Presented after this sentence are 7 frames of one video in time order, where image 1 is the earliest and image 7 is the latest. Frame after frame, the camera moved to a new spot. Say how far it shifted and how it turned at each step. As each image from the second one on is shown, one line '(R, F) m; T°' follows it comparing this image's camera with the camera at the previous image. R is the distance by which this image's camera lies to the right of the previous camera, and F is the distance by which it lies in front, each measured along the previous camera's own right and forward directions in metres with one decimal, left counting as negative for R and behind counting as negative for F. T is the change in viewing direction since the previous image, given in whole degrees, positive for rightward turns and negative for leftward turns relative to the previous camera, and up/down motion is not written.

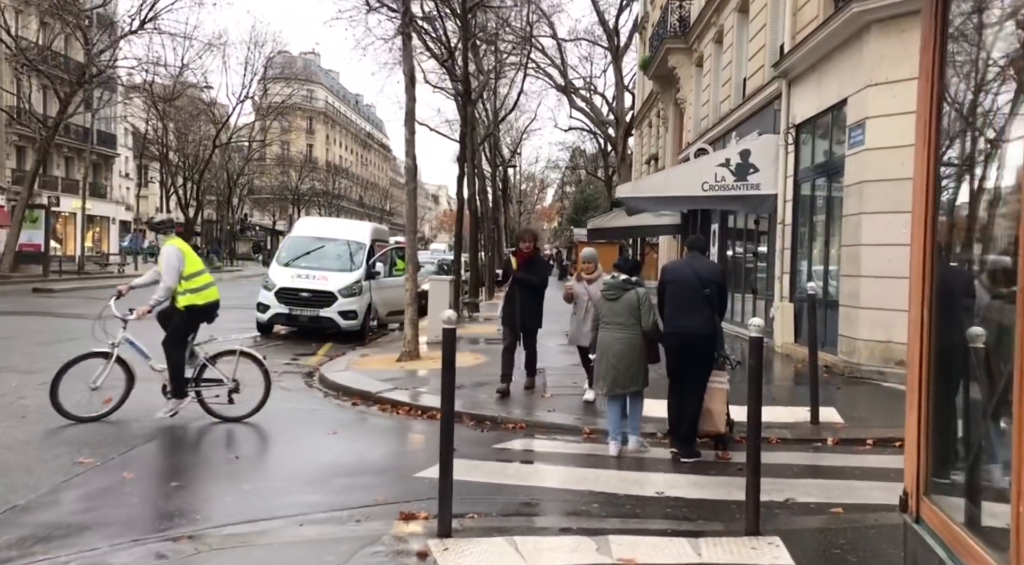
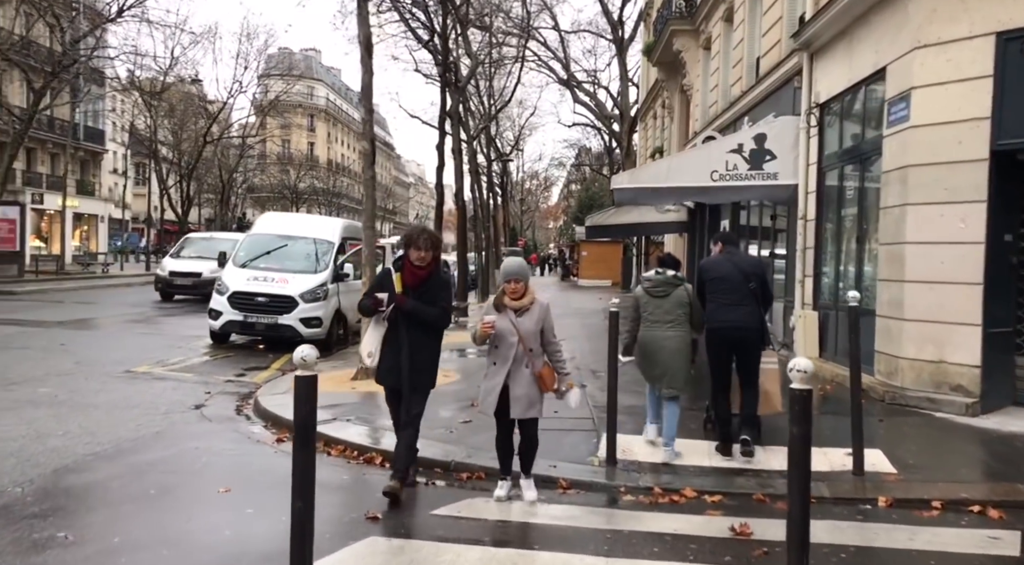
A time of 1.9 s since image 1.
(+0.4, +1.7) m; 0°
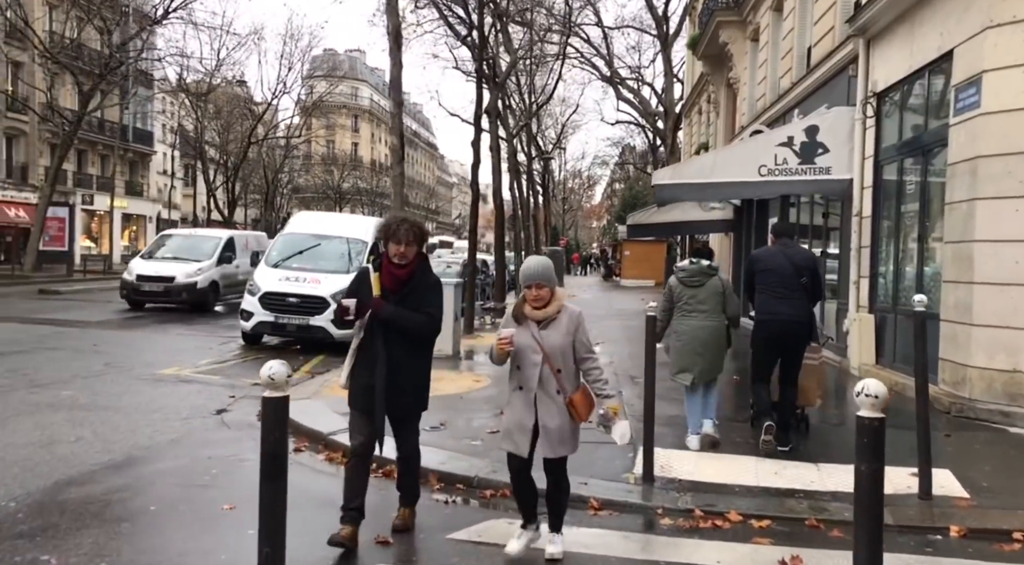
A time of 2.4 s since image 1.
(+0.1, +0.5) m; -3°
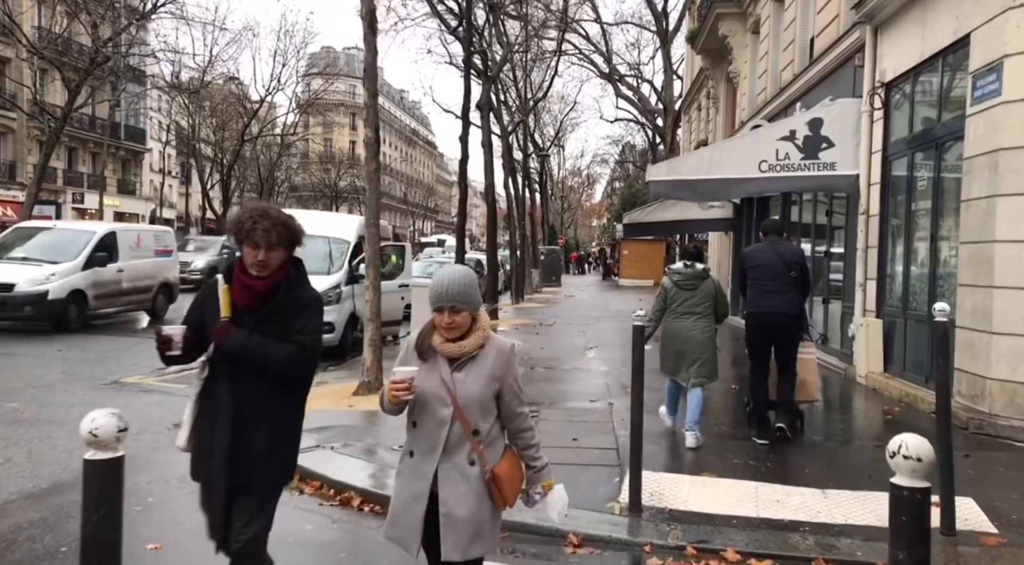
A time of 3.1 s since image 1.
(+0.2, +0.6) m; 0°
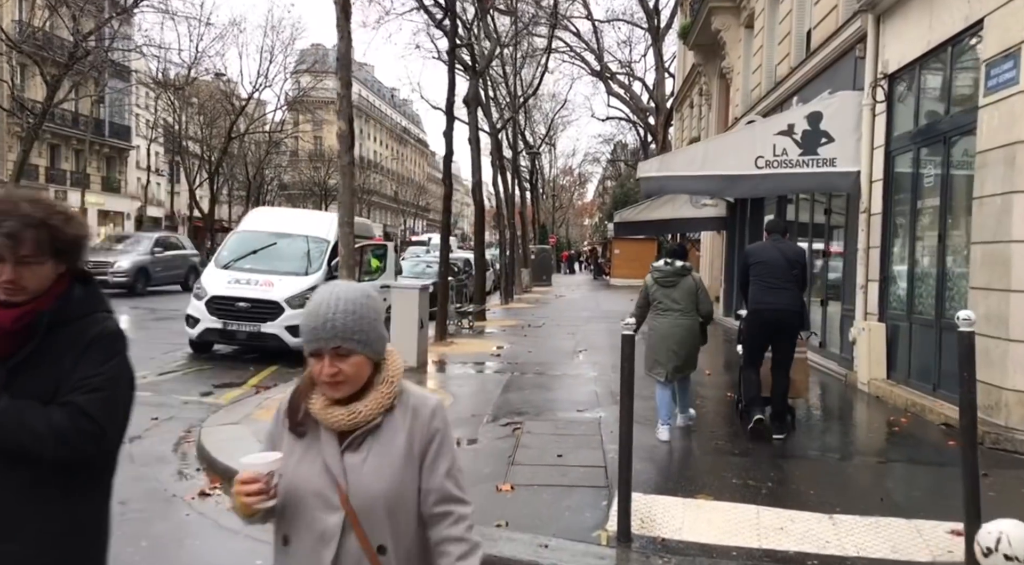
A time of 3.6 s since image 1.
(+0.1, +0.5) m; +1°
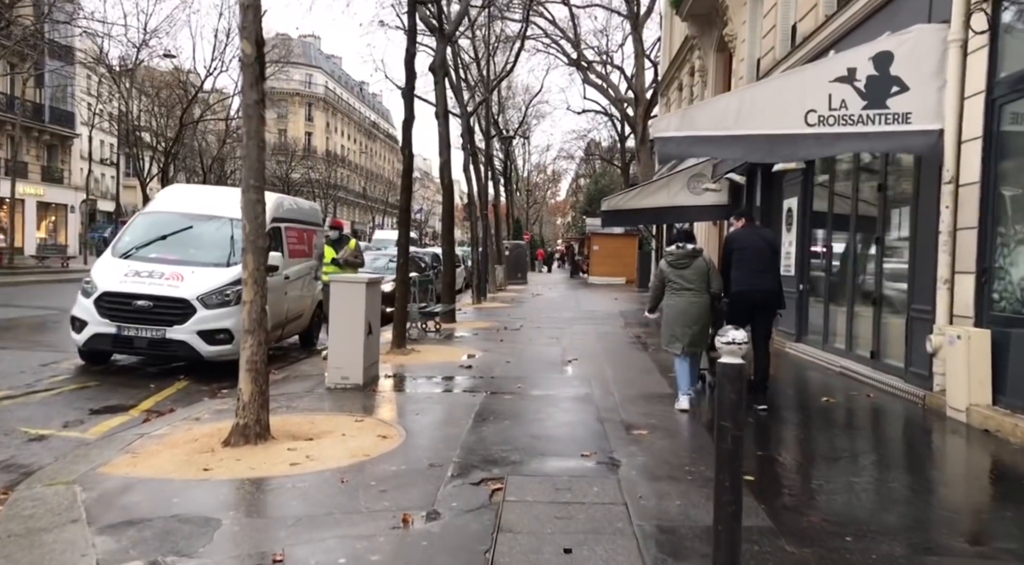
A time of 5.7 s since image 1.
(0.0, +2.4) m; +2°
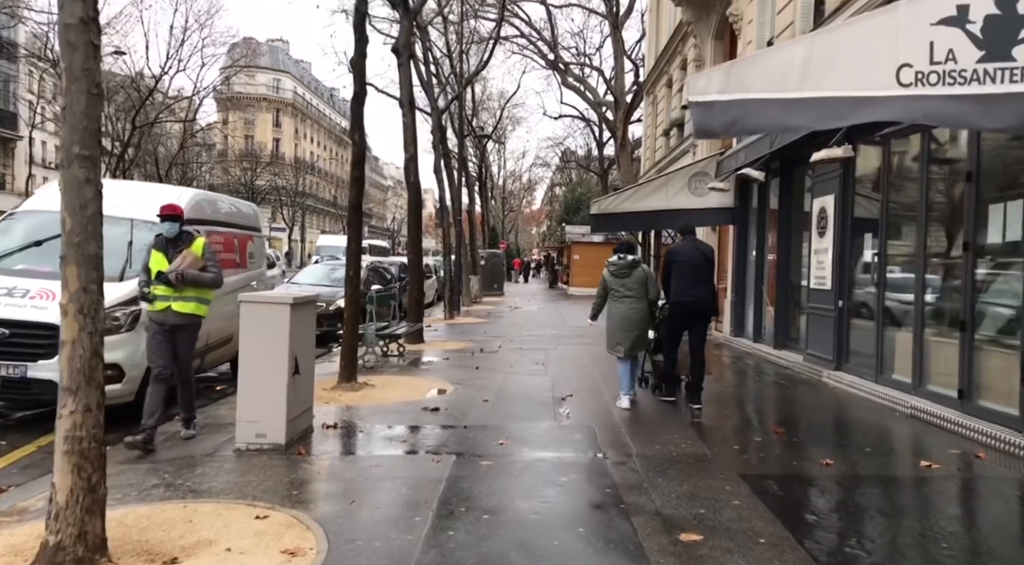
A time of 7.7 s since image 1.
(0.0, +2.2) m; +2°
